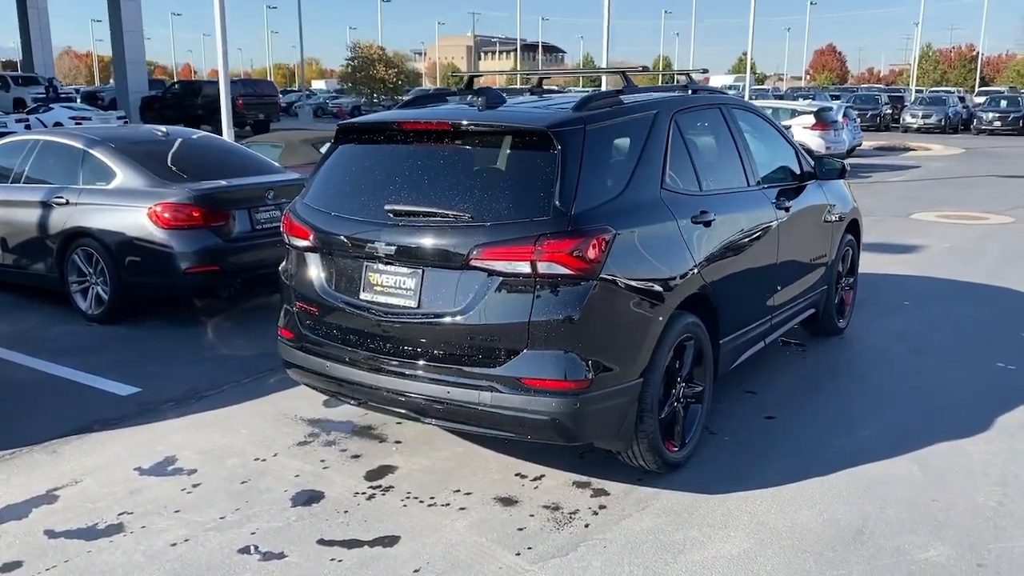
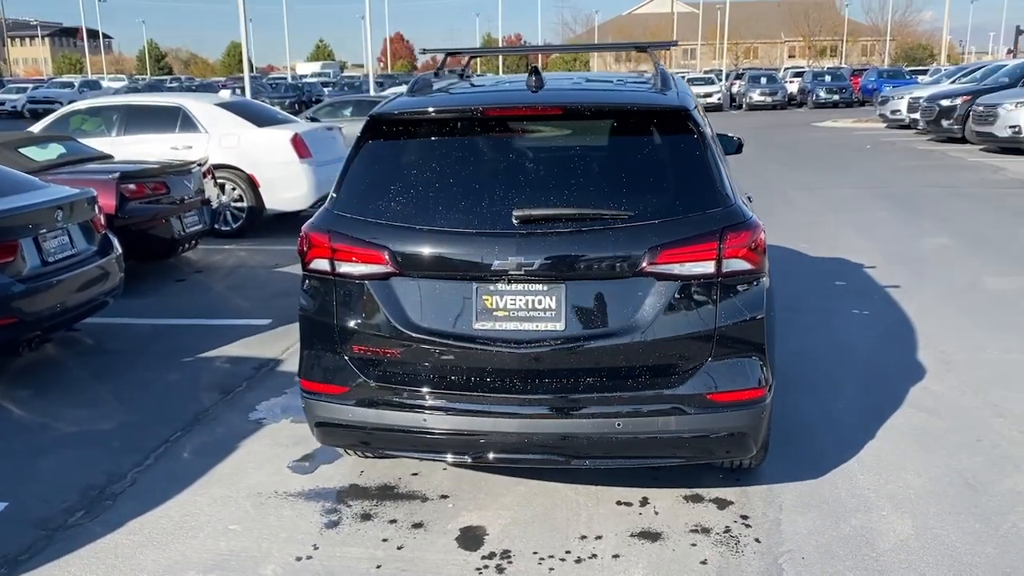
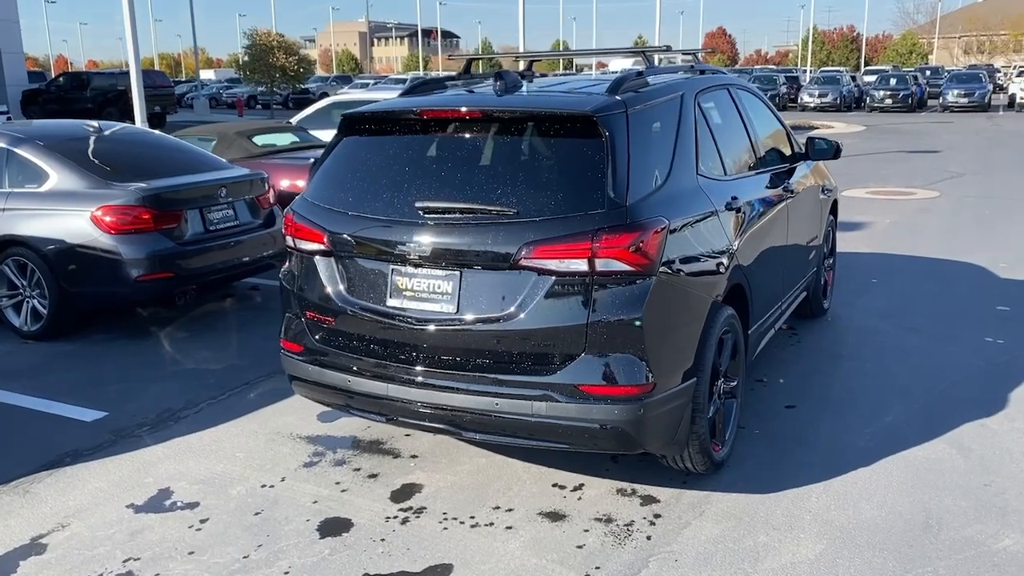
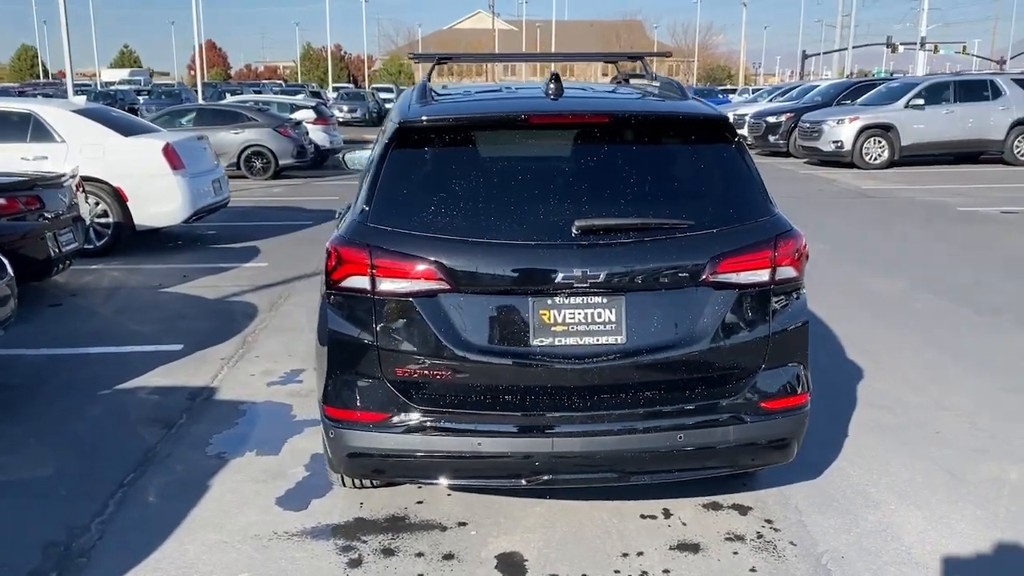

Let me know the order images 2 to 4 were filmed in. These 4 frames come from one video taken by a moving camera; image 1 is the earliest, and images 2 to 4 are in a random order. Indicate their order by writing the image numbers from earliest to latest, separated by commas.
3, 2, 4
